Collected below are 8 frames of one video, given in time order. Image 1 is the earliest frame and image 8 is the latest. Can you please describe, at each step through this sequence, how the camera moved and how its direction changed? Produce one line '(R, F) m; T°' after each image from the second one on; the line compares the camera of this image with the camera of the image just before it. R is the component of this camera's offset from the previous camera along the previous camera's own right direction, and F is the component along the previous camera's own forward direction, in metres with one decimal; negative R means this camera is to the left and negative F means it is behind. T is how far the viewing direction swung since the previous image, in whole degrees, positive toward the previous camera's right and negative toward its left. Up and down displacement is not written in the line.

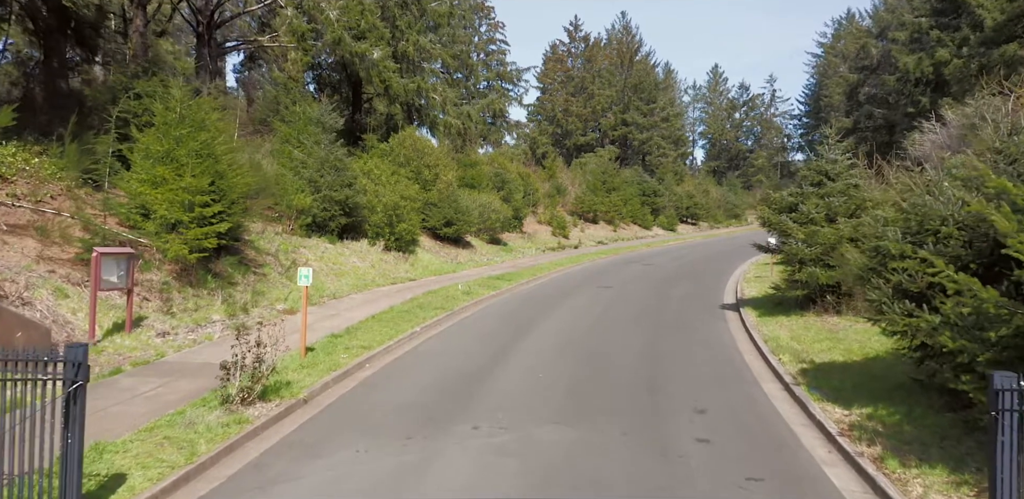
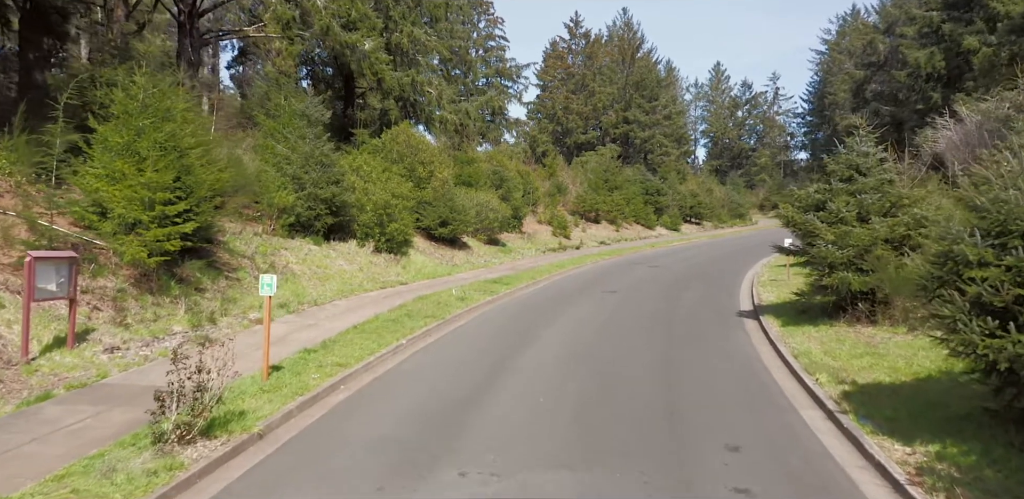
(0.0, +1.2) m; 0°
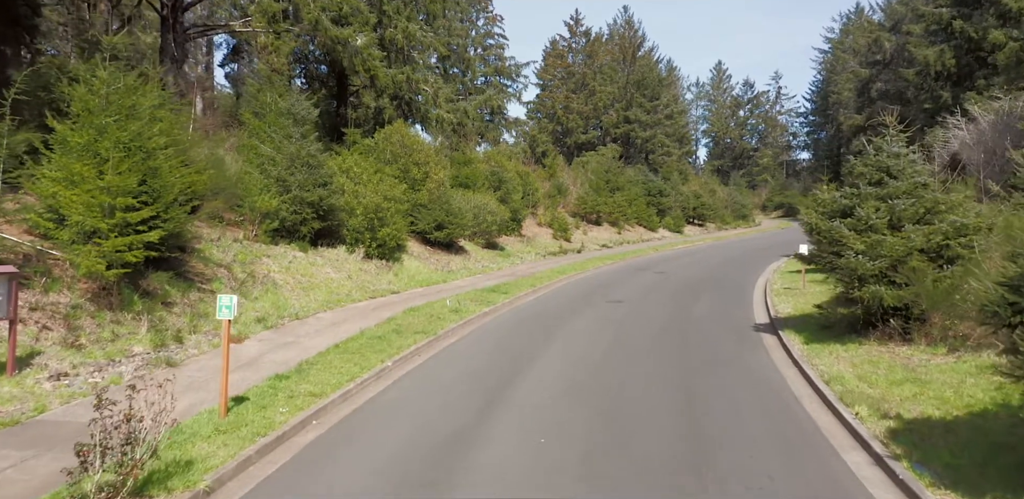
(0.0, +1.0) m; 0°
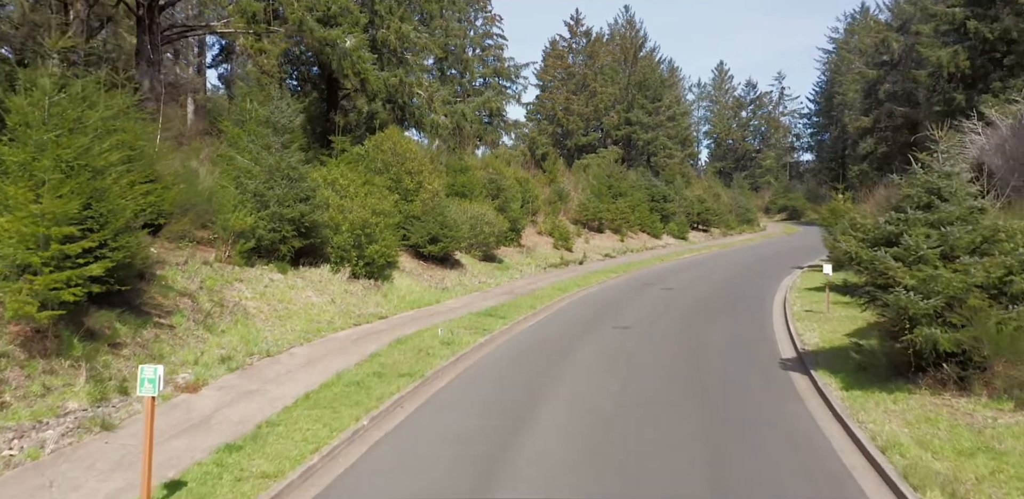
(0.0, +1.3) m; 0°
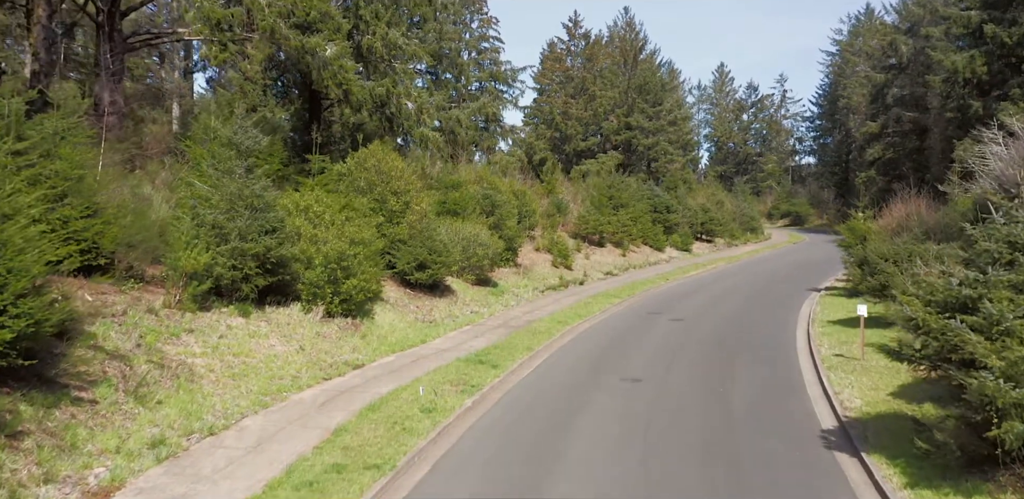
(+0.1, +1.7) m; 0°
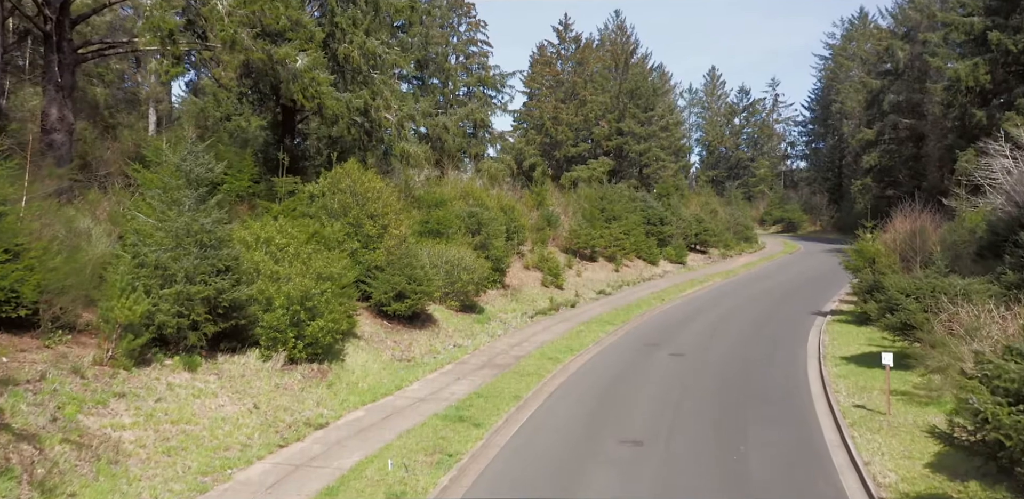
(+0.1, +1.4) m; +1°
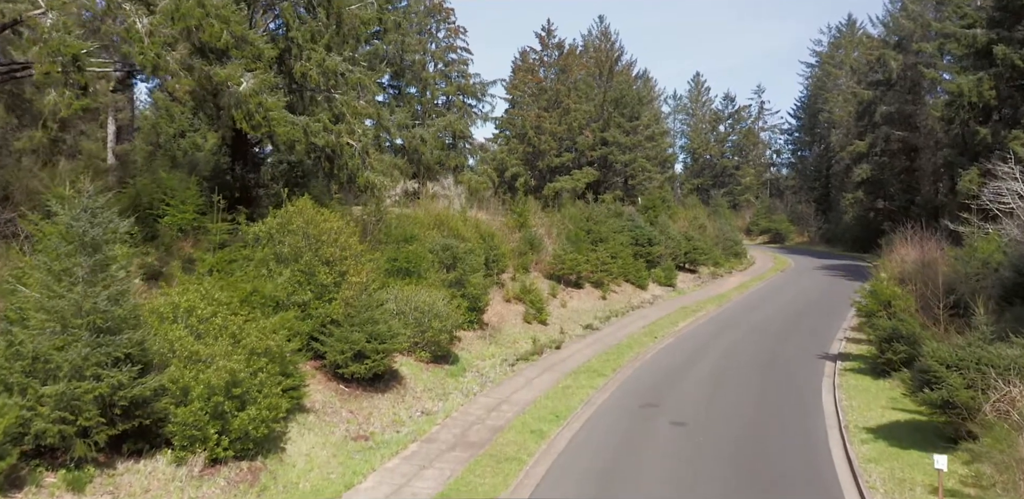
(+0.1, +2.2) m; +1°
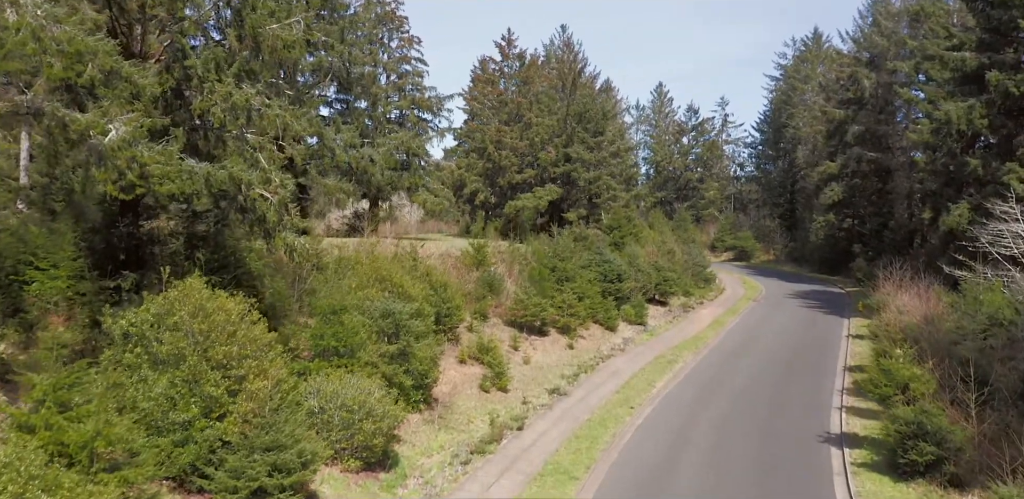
(+0.2, +3.2) m; +3°
